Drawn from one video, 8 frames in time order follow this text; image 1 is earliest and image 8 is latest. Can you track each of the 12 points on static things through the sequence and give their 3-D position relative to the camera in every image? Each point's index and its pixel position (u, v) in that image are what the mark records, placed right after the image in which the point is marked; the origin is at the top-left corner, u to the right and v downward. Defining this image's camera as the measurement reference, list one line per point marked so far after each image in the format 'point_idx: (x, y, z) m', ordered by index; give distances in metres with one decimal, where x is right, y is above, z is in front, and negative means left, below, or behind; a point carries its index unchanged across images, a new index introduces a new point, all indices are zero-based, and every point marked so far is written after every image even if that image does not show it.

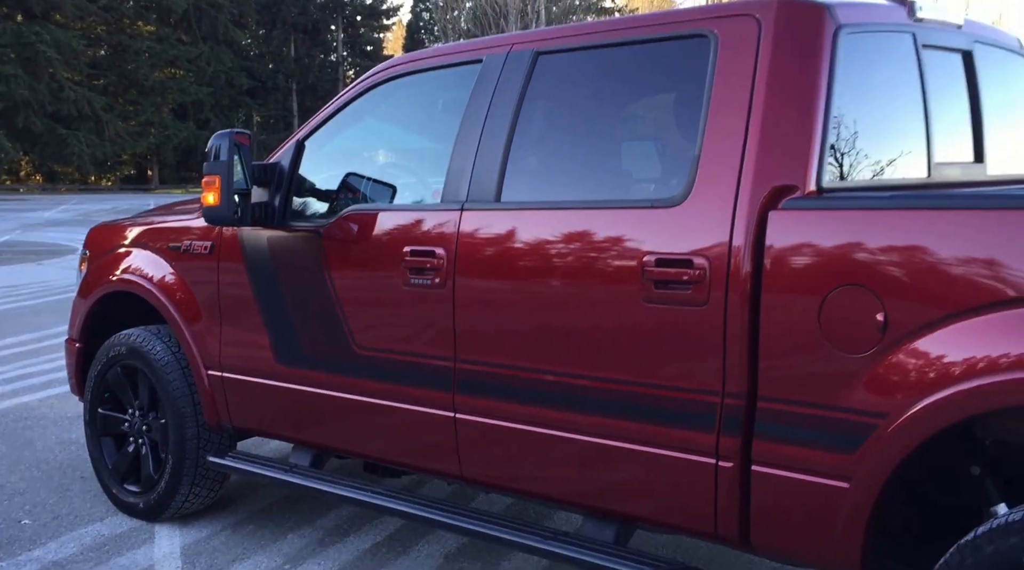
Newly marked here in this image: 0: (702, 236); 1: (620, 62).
0: (+0.5, +0.1, +2.6) m
1: (+0.3, +0.7, +3.0) m
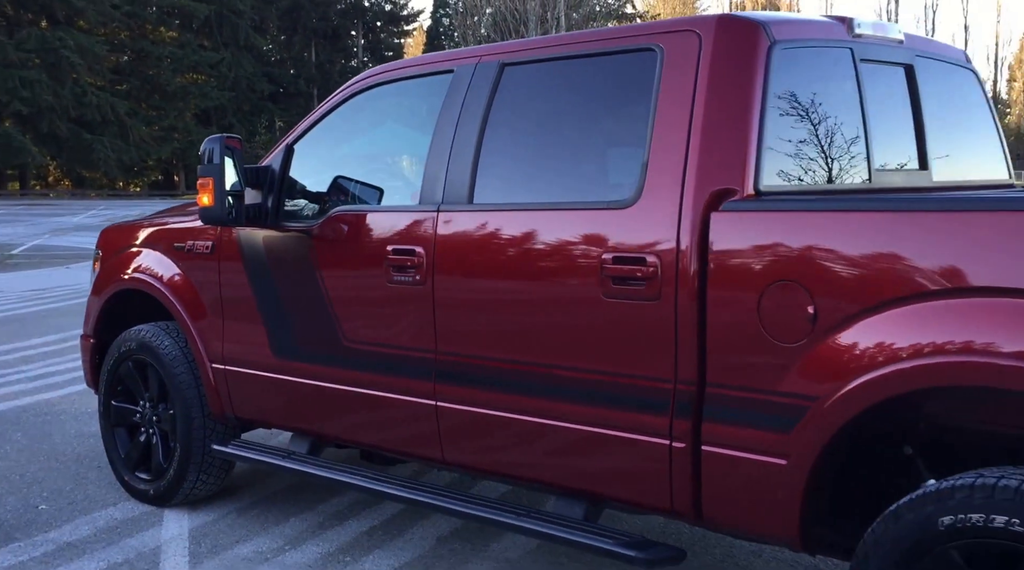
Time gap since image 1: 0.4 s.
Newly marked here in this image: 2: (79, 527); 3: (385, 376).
0: (+0.4, +0.2, +2.8) m
1: (+0.2, +0.8, +3.2) m
2: (-2.1, -1.2, +4.2) m
3: (-0.5, -0.4, +3.5) m
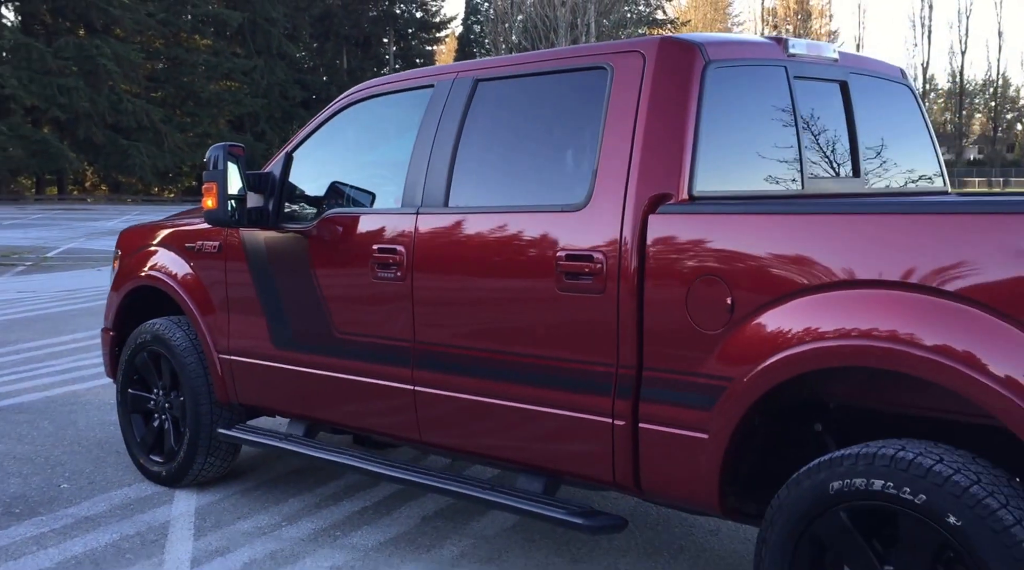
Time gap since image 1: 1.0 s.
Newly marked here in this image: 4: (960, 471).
0: (+0.3, +0.2, +3.1) m
1: (+0.1, +0.8, +3.5) m
2: (-2.2, -1.1, +4.6) m
3: (-0.6, -0.3, +3.8) m
4: (+1.2, -0.5, +2.3) m
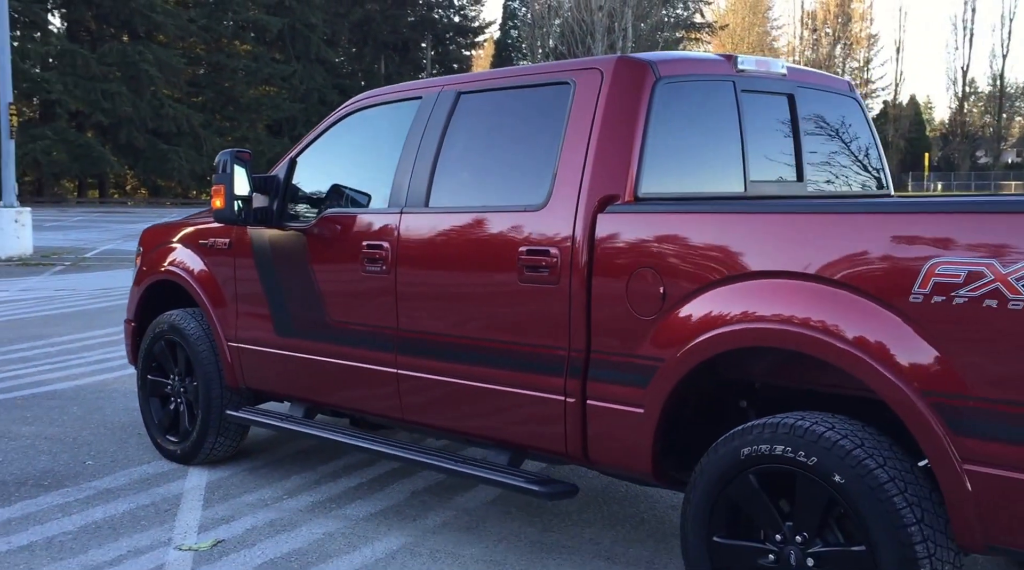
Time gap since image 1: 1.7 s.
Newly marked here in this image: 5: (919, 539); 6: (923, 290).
0: (+0.2, +0.2, +3.4) m
1: (0.0, +0.8, +3.9) m
2: (-2.3, -1.1, +5.0) m
3: (-0.7, -0.3, +4.2) m
4: (+1.0, -0.5, +2.6) m
5: (+1.2, -0.7, +2.5) m
6: (+1.2, 0.0, +2.5) m
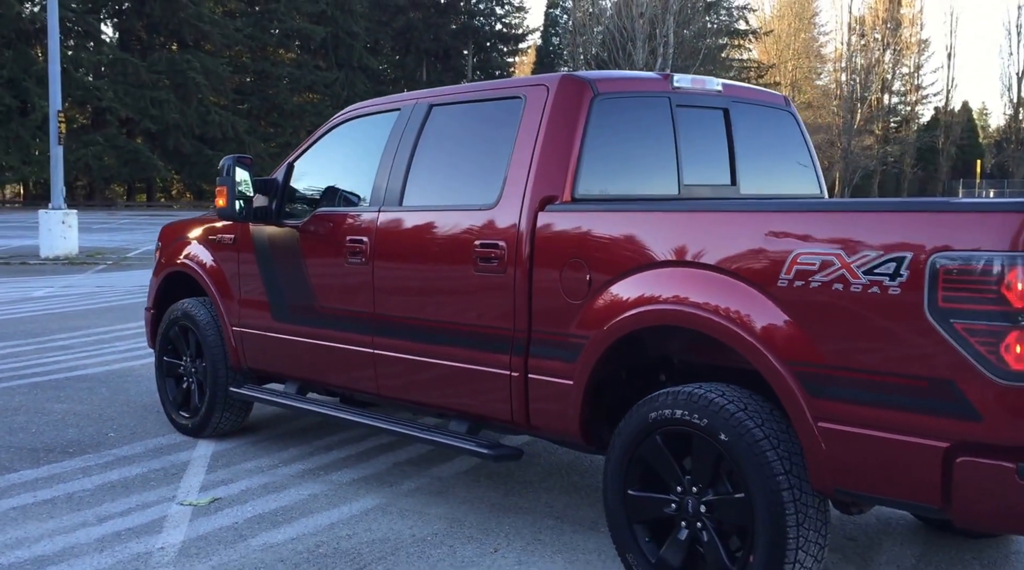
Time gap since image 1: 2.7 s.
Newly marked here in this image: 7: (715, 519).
0: (0.0, +0.3, +3.9) m
1: (-0.2, +0.9, +4.4) m
2: (-2.4, -1.0, +5.6) m
3: (-0.9, -0.3, +4.7) m
4: (+0.8, -0.4, +3.1) m
5: (+0.9, -0.7, +2.9) m
6: (+0.9, 0.0, +2.9) m
7: (+0.7, -0.8, +3.1) m
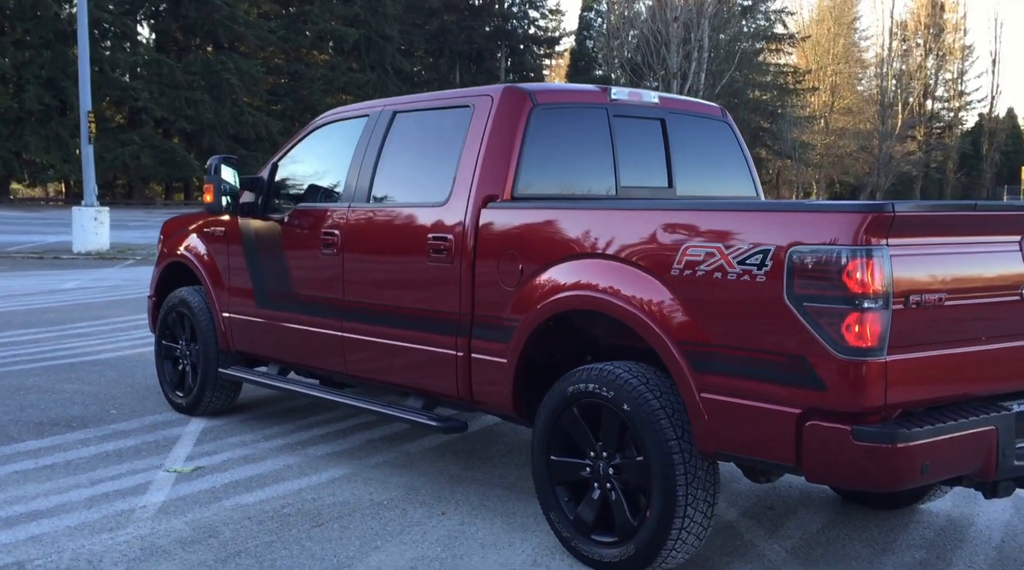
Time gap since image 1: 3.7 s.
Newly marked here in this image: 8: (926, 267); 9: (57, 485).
0: (-0.3, +0.3, +4.3) m
1: (-0.4, +0.9, +4.8) m
2: (-2.6, -1.0, +6.1) m
3: (-1.2, -0.2, +5.2) m
4: (+0.5, -0.4, +3.5) m
5: (+0.6, -0.6, +3.3) m
6: (+0.6, +0.1, +3.3) m
7: (+0.4, -0.8, +3.5) m
8: (+1.3, 0.0, +2.8) m
9: (-2.4, -1.1, +4.7) m
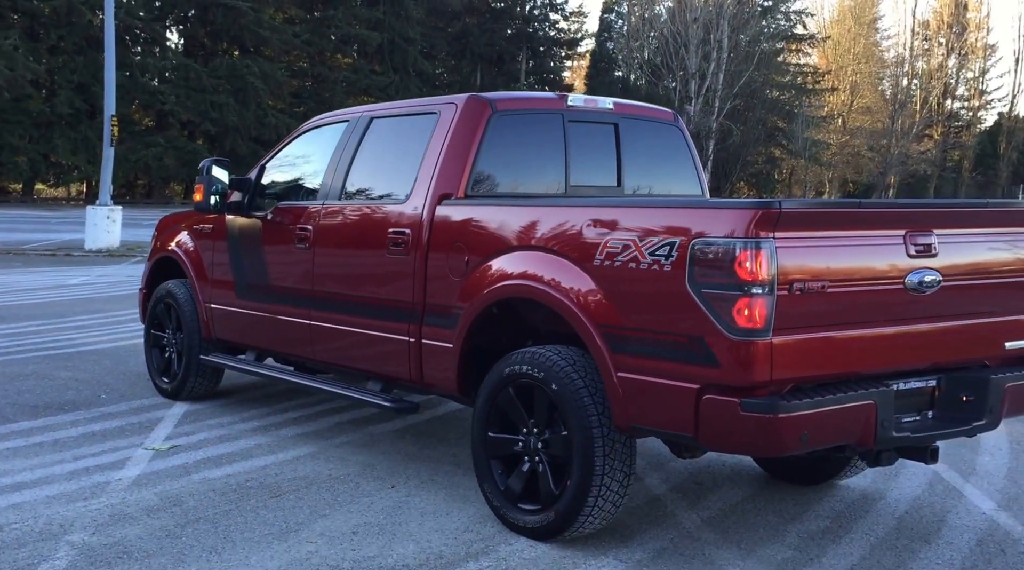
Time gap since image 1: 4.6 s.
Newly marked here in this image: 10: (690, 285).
0: (-0.6, +0.4, +4.6) m
1: (-0.7, +1.0, +5.1) m
2: (-2.9, -0.9, +6.4) m
3: (-1.4, -0.1, +5.5) m
4: (+0.2, -0.3, +3.8) m
5: (+0.3, -0.6, +3.6) m
6: (+0.3, +0.1, +3.6) m
7: (+0.2, -0.7, +3.8) m
8: (+1.0, +0.1, +3.1) m
9: (-2.7, -1.0, +5.0) m
10: (+0.6, 0.0, +3.2) m
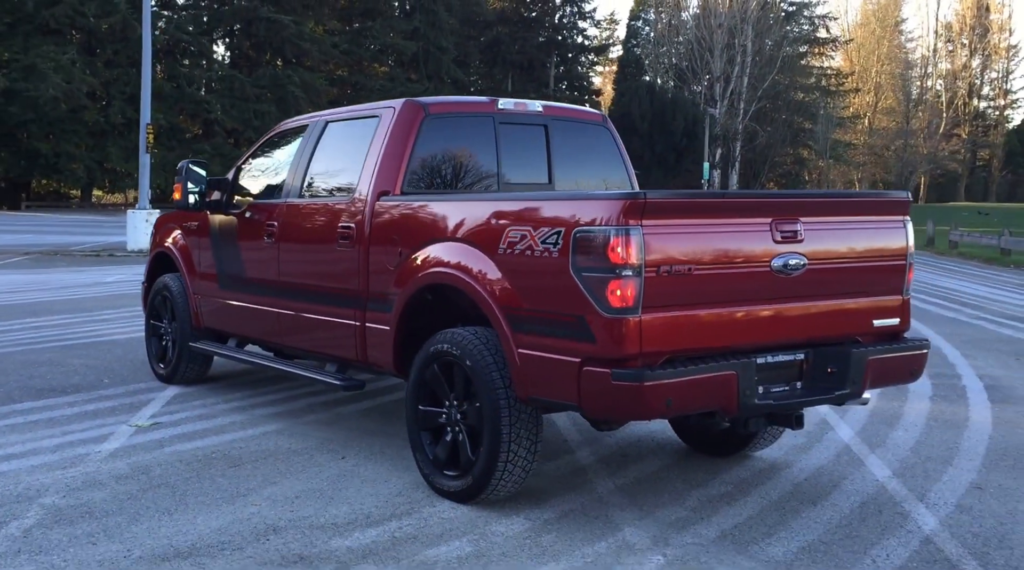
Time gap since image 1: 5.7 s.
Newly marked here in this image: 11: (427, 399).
0: (-0.9, +0.4, +5.0) m
1: (-1.0, +1.0, +5.5) m
2: (-3.1, -0.8, +6.9) m
3: (-1.7, -0.1, +5.9) m
4: (-0.2, -0.2, +4.1) m
5: (0.0, -0.5, +4.0) m
6: (0.0, +0.2, +3.9) m
7: (-0.2, -0.7, +4.2) m
8: (+0.6, +0.2, +3.4) m
9: (-3.0, -1.0, +5.5) m
10: (+0.2, +0.1, +3.6) m
11: (-0.4, -0.6, +4.5) m
